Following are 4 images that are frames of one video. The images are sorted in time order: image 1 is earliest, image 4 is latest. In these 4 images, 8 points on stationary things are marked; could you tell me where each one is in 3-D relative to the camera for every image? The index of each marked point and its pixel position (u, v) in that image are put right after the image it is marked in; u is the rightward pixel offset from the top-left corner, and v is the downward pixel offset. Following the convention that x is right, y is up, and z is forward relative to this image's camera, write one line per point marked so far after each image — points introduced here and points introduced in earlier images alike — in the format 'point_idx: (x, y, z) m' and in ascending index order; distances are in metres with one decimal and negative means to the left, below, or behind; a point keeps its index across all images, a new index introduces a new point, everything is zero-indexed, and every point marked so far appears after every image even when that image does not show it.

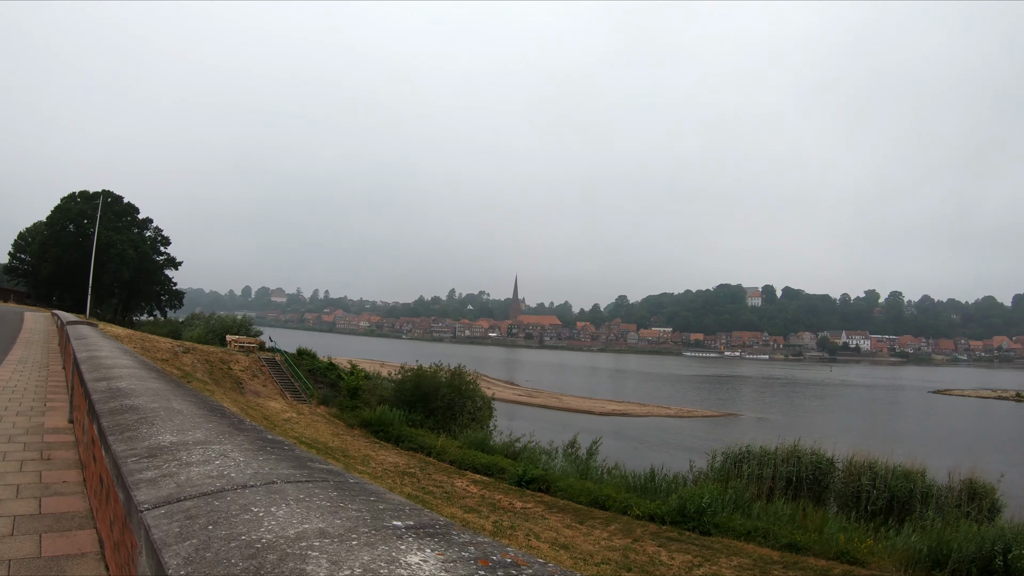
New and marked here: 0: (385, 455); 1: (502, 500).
0: (-4.7, -6.2, +19.0) m
1: (-0.2, -6.3, +15.4) m
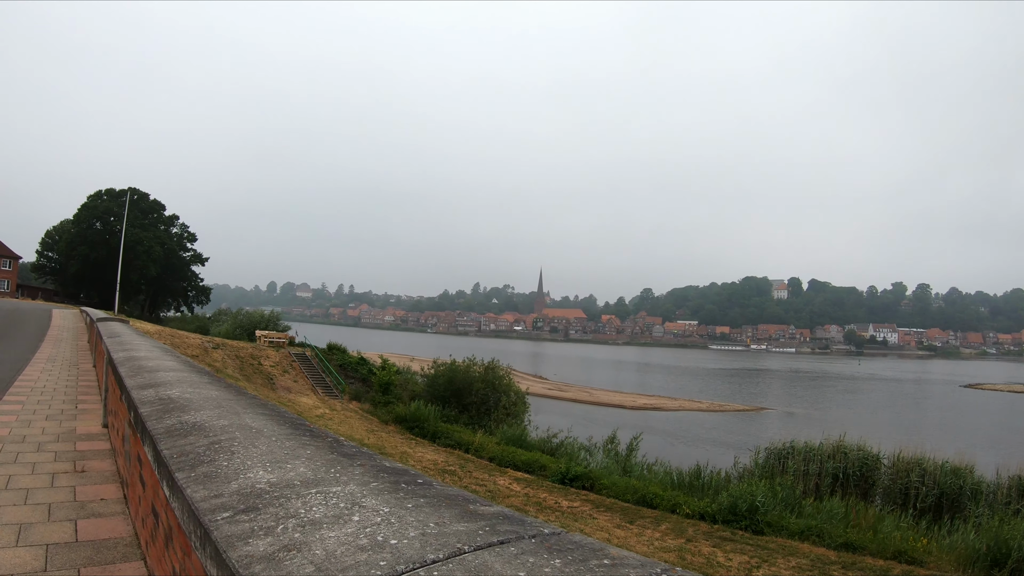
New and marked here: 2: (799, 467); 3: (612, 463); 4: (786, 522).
0: (-3.3, -6.0, +18.9) m
1: (+1.1, -6.1, +15.1) m
2: (+10.4, -6.5, +19.0) m
3: (+3.6, -6.5, +19.6) m
4: (+7.8, -6.6, +14.8) m
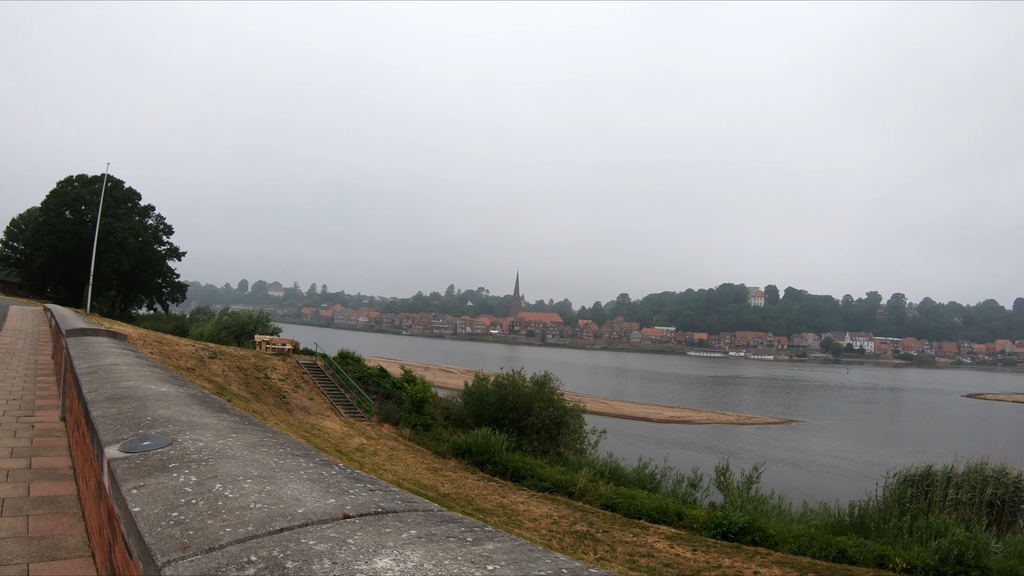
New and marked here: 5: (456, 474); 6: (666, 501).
0: (+0.3, -6.0, +14.7) m
1: (+5.1, -6.2, +11.5) m
2: (+13.9, -6.8, +16.5) m
3: (+7.1, -6.6, +16.3) m
4: (+11.8, -6.8, +12.0) m
5: (-1.8, -5.9, +16.8) m
6: (+4.5, -6.4, +15.9) m
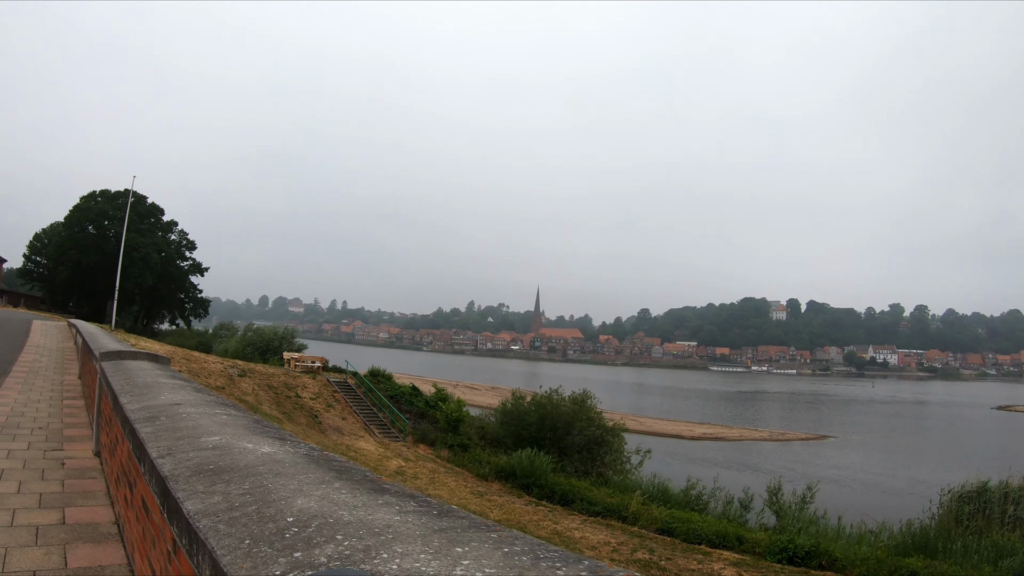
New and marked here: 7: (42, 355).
0: (+1.8, -6.4, +14.3) m
1: (+6.5, -6.5, +10.9) m
2: (+15.4, -7.2, +15.8) m
3: (+8.6, -7.1, +15.7) m
4: (+13.2, -7.1, +11.3) m
5: (-0.3, -6.5, +16.4) m
6: (+6.0, -6.9, +15.4) m
7: (-14.5, -2.1, +16.4) m
